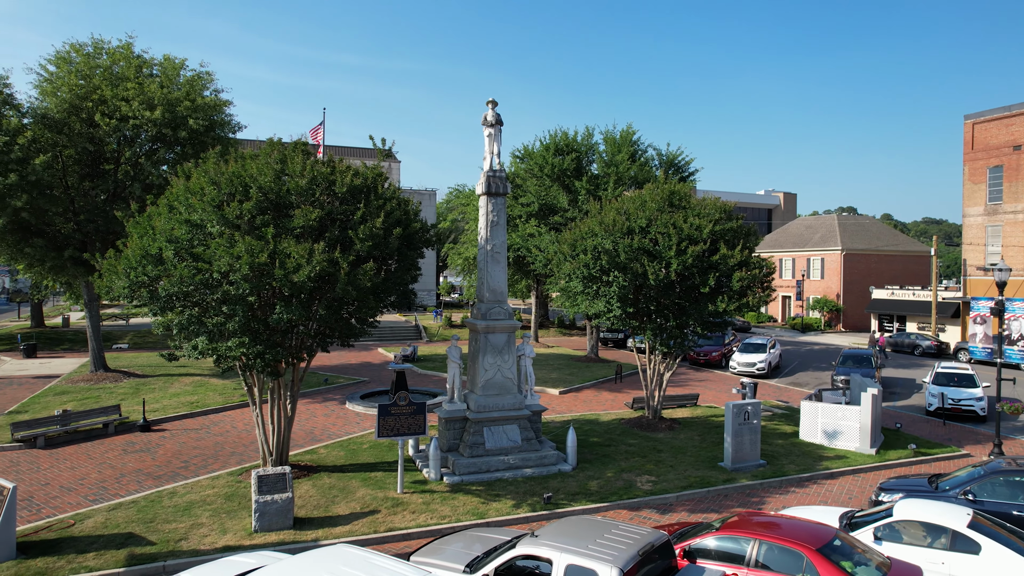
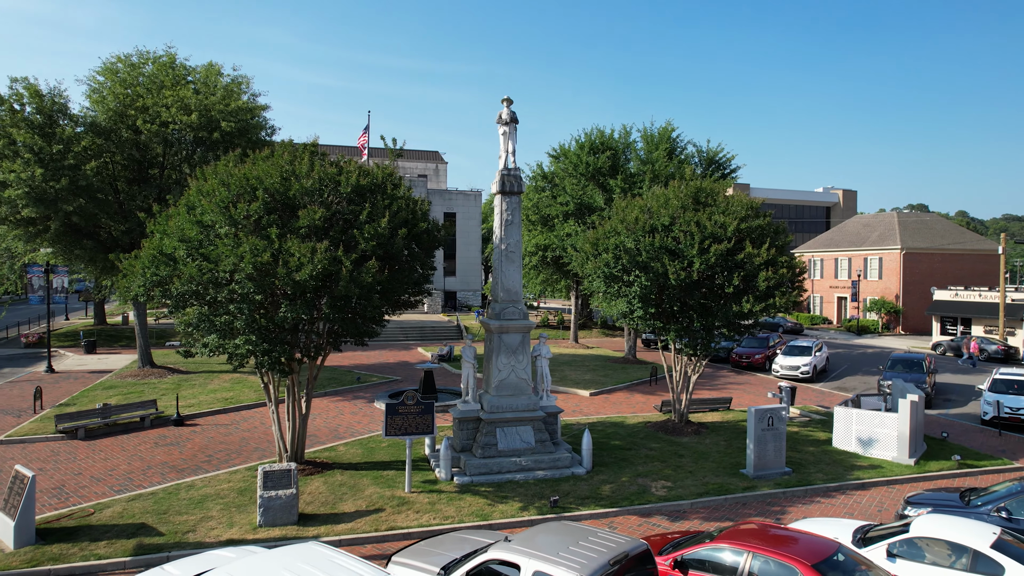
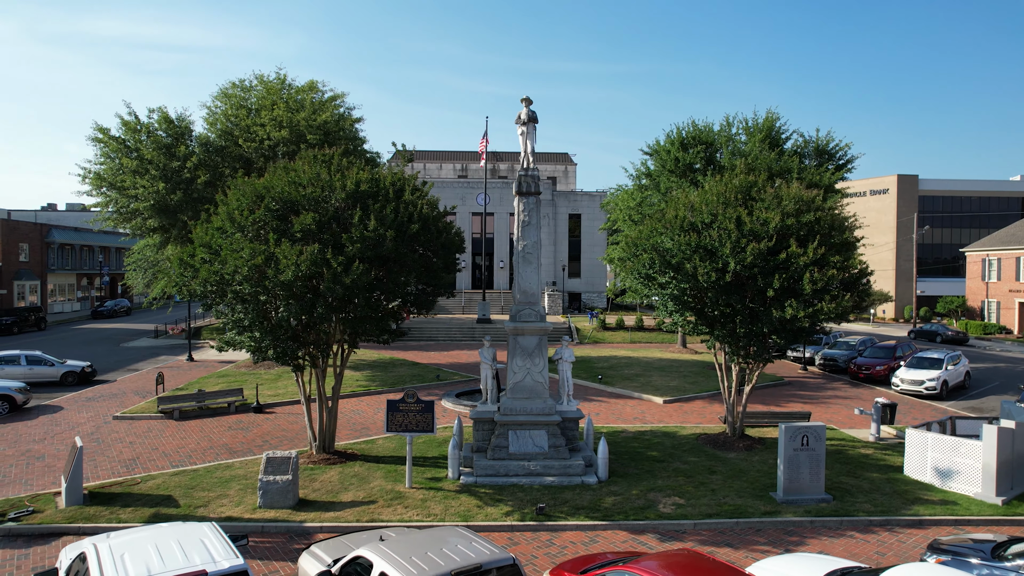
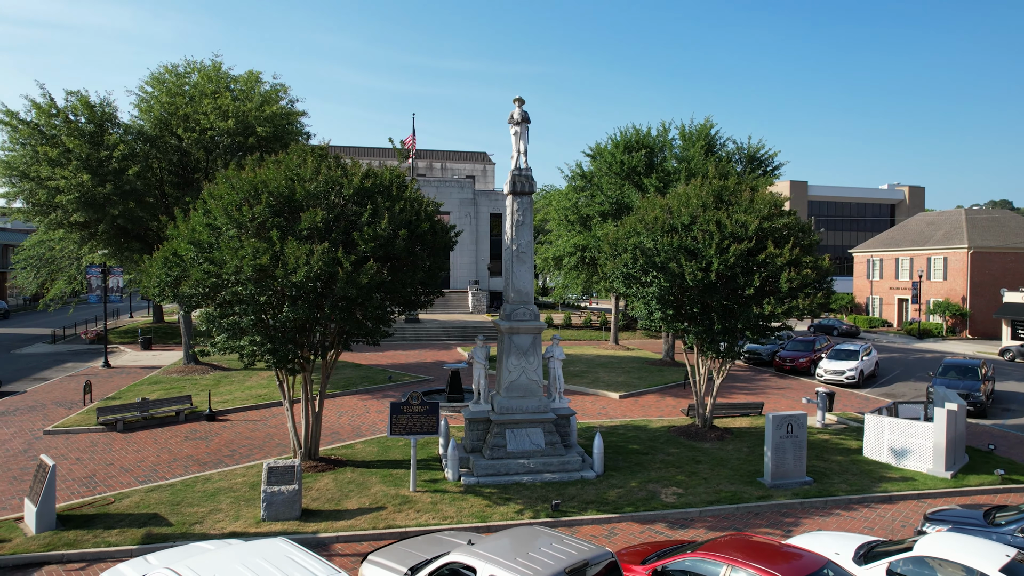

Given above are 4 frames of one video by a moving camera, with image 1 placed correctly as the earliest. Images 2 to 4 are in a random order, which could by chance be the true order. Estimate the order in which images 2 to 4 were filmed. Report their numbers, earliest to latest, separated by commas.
2, 4, 3
